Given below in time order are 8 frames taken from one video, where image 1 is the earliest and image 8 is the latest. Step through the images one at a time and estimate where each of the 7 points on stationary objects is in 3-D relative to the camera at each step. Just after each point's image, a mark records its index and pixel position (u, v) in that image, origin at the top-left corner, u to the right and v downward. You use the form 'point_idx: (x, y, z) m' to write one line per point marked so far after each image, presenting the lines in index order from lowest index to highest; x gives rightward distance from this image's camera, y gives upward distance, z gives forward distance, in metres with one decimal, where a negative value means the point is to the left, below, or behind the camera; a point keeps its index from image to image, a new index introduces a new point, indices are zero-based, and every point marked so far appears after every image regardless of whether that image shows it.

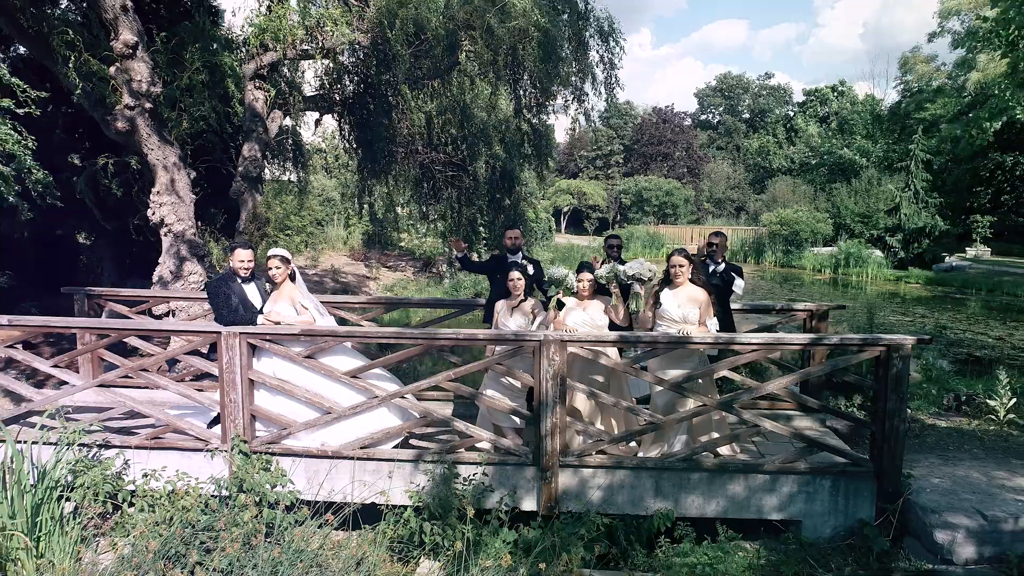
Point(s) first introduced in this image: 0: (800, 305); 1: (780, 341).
0: (+2.0, -0.1, +5.5) m
1: (+1.3, -0.3, +3.7) m
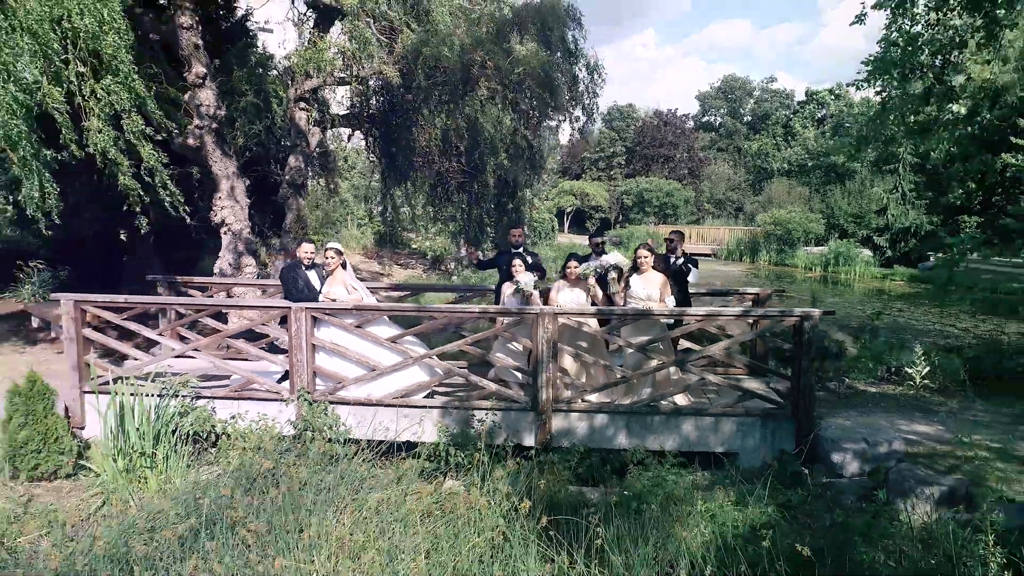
0: (+2.0, 0.0, +6.6) m
1: (+1.3, -0.2, +4.9) m
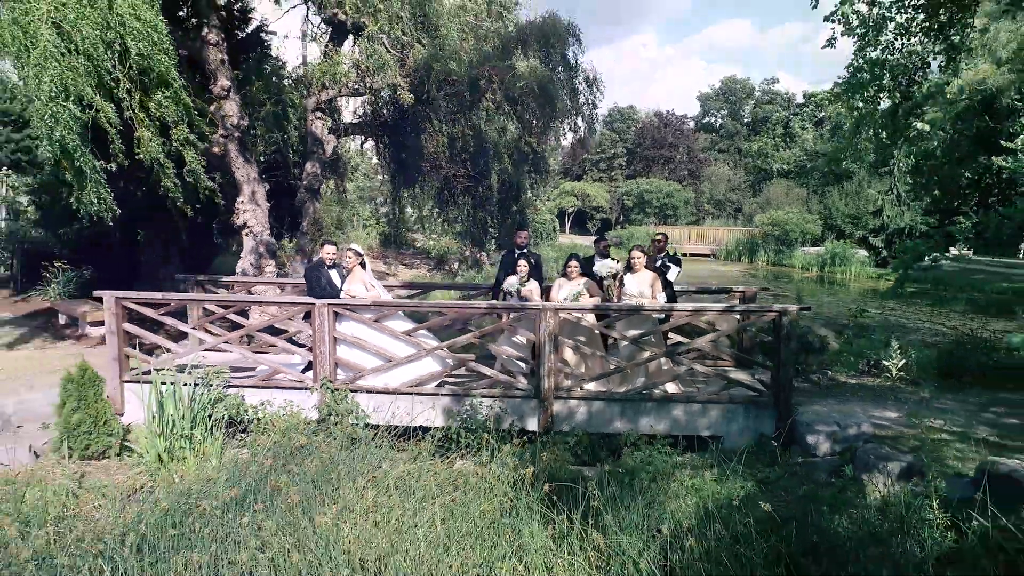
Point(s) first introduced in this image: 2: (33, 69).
0: (+2.1, 0.0, +7.1) m
1: (+1.4, -0.1, +5.4) m
2: (-3.4, +1.5, +5.4) m
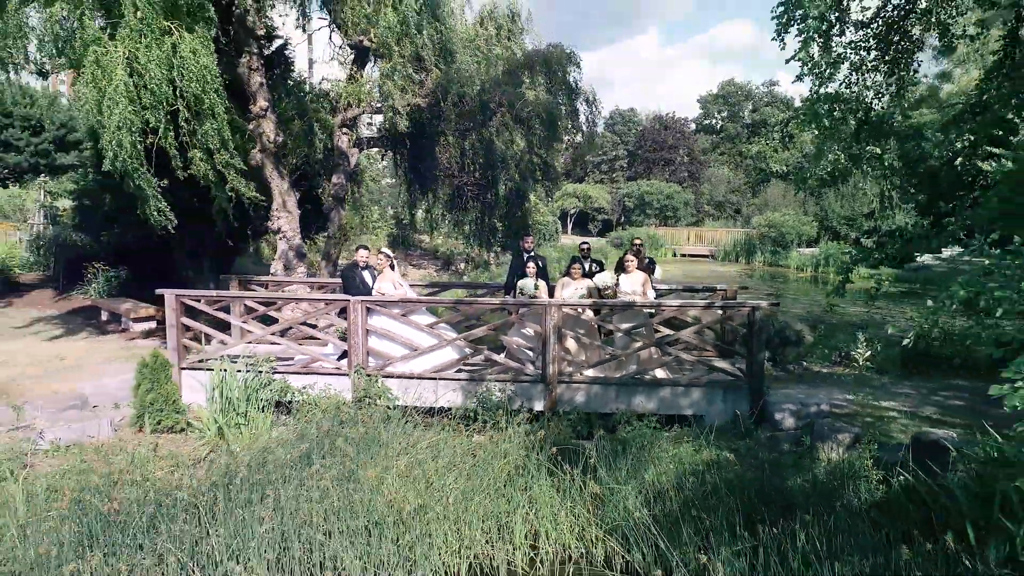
0: (+2.2, 0.0, +8.0) m
1: (+1.4, -0.1, +6.3) m
2: (-3.3, +1.5, +6.3) m
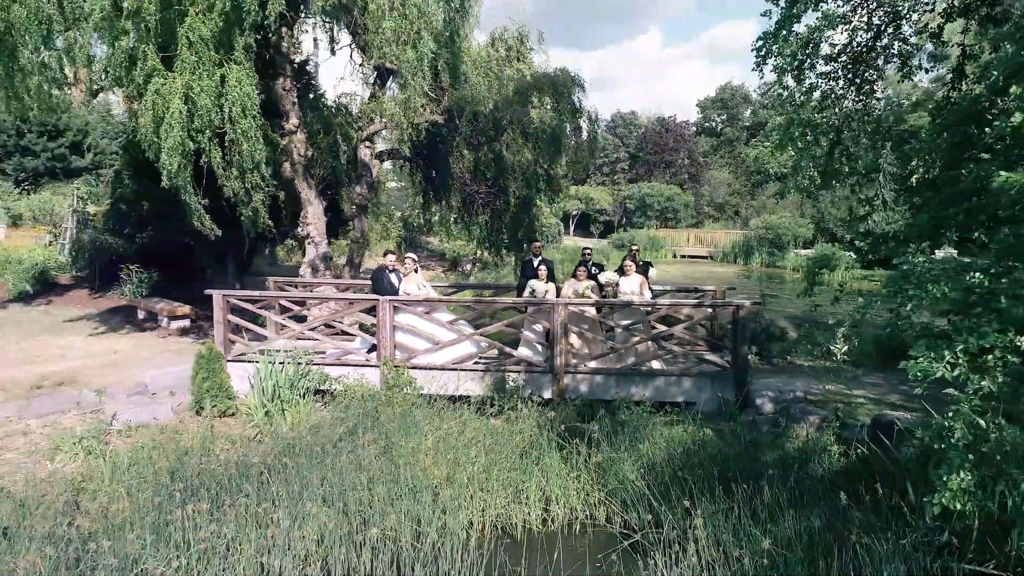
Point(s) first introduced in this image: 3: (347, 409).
0: (+2.3, 0.0, +8.8) m
1: (+1.5, -0.1, +7.1) m
2: (-3.2, +1.5, +7.1) m
3: (-1.4, -1.0, +6.6) m
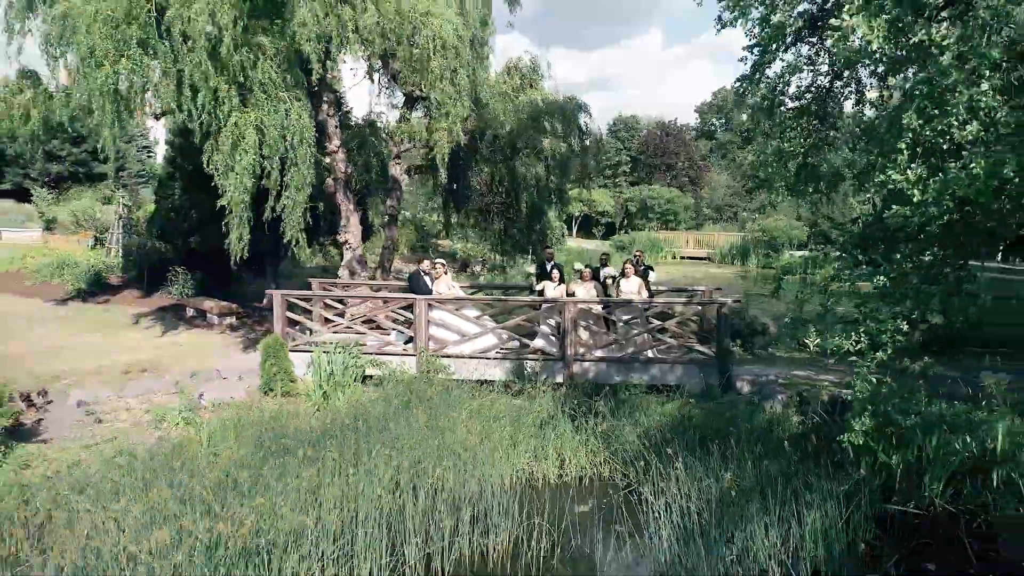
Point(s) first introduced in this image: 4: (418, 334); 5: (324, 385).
0: (+2.5, 0.0, +10.1) m
1: (+1.7, -0.1, +8.4) m
2: (-3.0, +1.5, +8.4) m
3: (-1.2, -1.0, +7.9) m
4: (-1.1, -0.5, +8.8) m
5: (-2.0, -1.1, +8.2) m
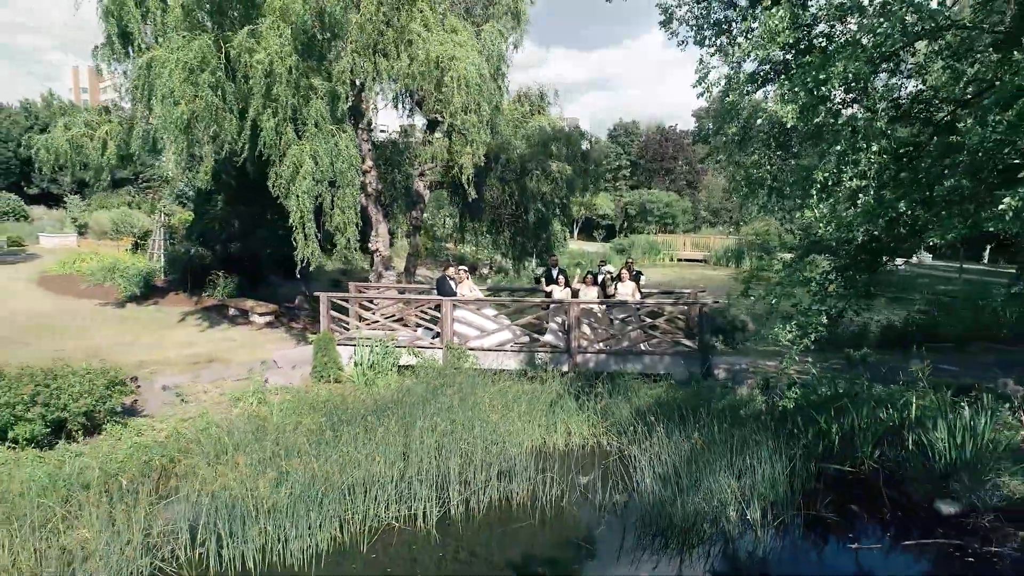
0: (+2.6, 0.0, +11.6) m
1: (+1.9, -0.2, +9.9) m
2: (-2.8, +1.5, +9.9) m
3: (-1.1, -1.1, +9.4) m
4: (-0.9, -0.6, +10.3) m
5: (-1.9, -1.1, +9.8) m
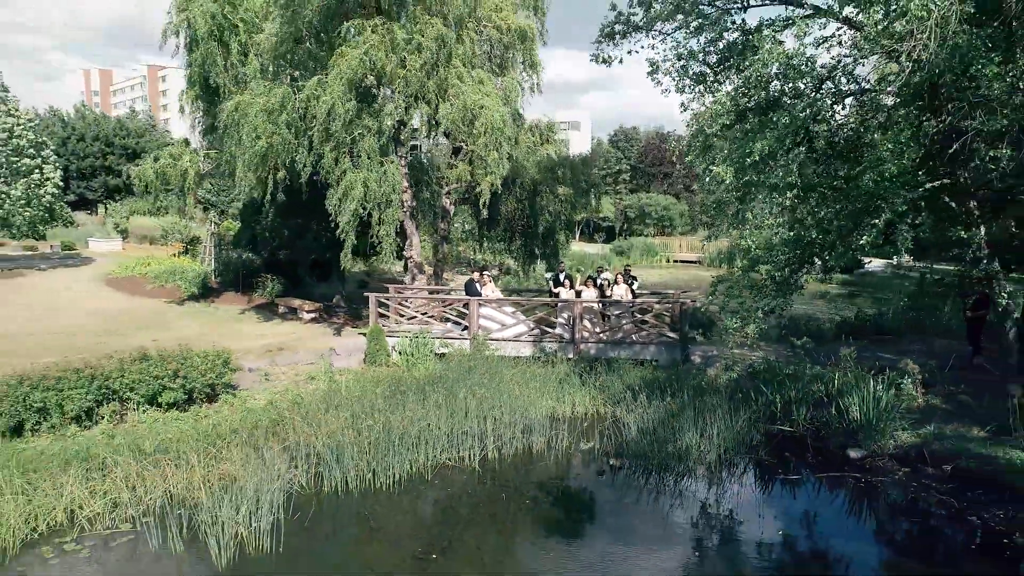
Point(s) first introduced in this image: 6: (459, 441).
0: (+2.9, -0.1, +13.9) m
1: (+2.1, -0.2, +12.2) m
2: (-2.6, +1.4, +12.2) m
3: (-0.8, -1.1, +11.7) m
4: (-0.7, -0.6, +12.6) m
5: (-1.6, -1.1, +12.0) m
6: (-0.6, -1.8, +9.0) m
